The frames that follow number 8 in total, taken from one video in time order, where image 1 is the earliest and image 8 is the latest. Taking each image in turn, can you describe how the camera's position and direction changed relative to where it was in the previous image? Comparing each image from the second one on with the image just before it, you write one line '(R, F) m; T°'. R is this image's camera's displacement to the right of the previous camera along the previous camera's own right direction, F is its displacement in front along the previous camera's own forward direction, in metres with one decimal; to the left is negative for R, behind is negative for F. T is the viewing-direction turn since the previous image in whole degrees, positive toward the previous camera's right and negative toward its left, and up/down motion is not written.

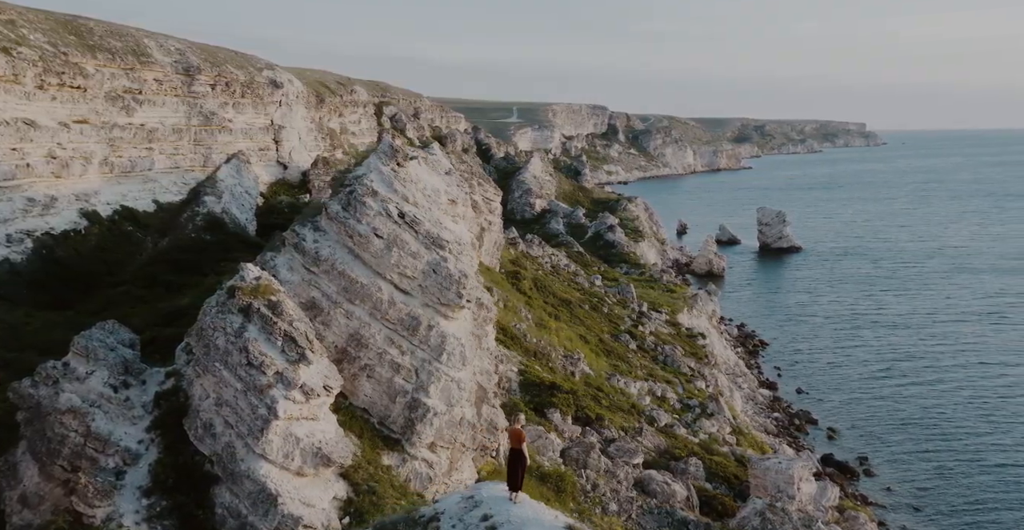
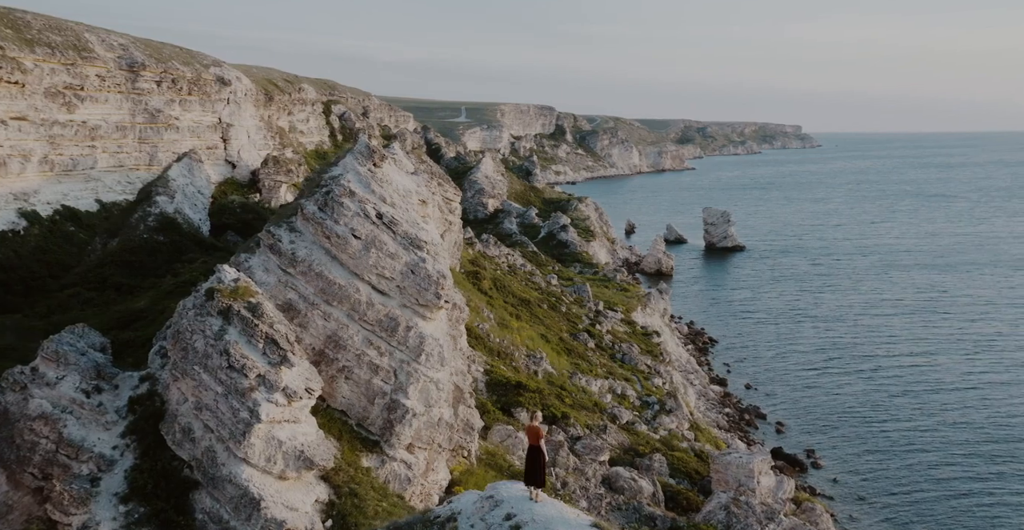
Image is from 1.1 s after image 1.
(-0.8, -0.1) m; +4°
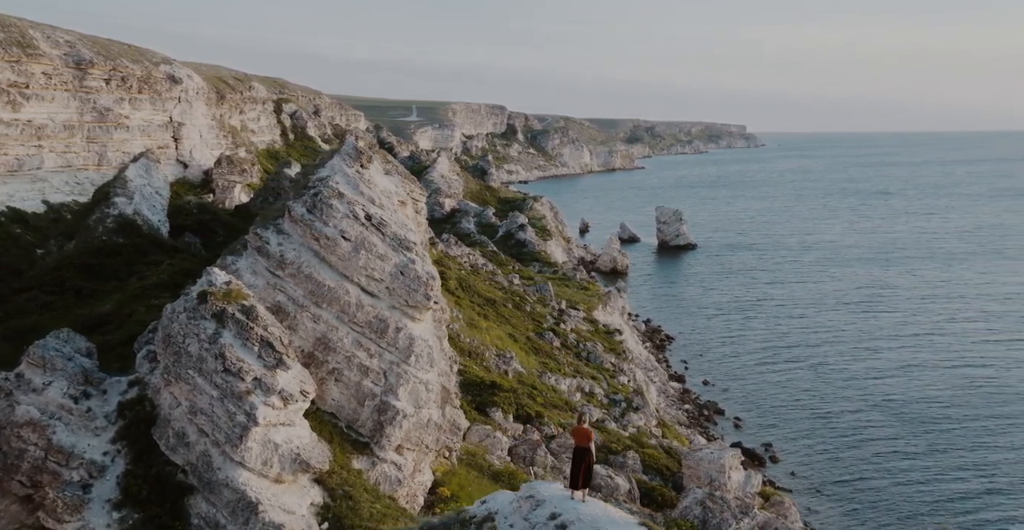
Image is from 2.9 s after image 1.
(-1.0, -0.3) m; +3°
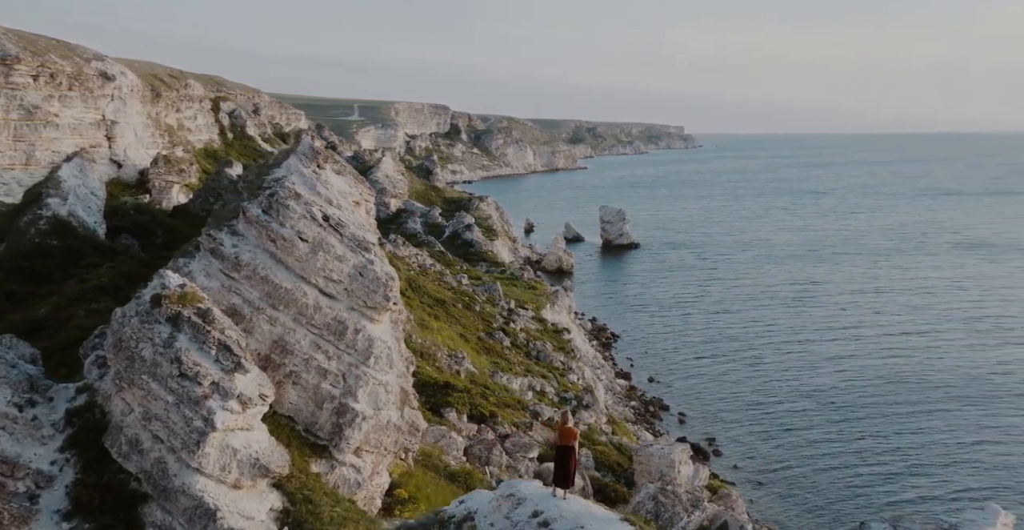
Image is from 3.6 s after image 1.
(-0.4, 0.0) m; +4°
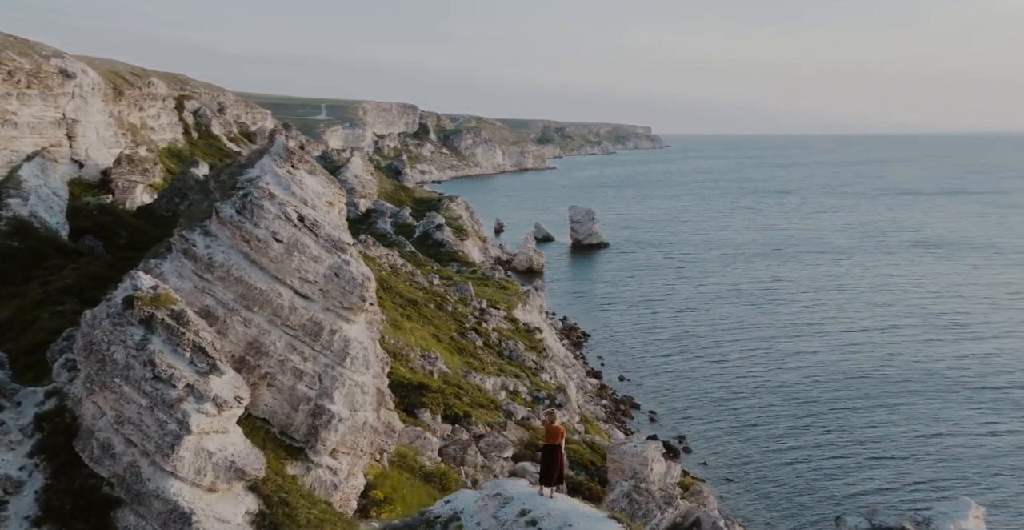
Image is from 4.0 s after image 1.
(-0.2, 0.0) m; +2°
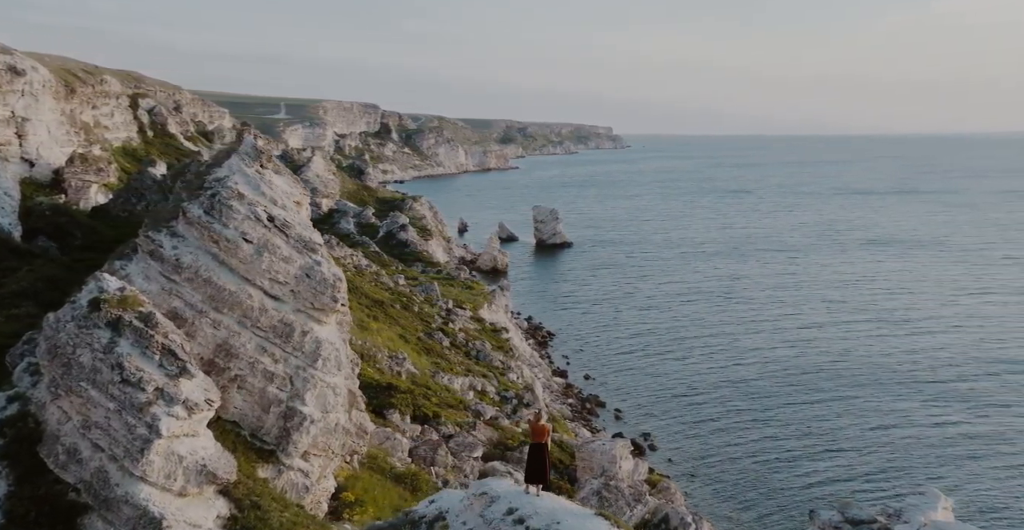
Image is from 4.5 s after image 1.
(-0.3, 0.0) m; +3°
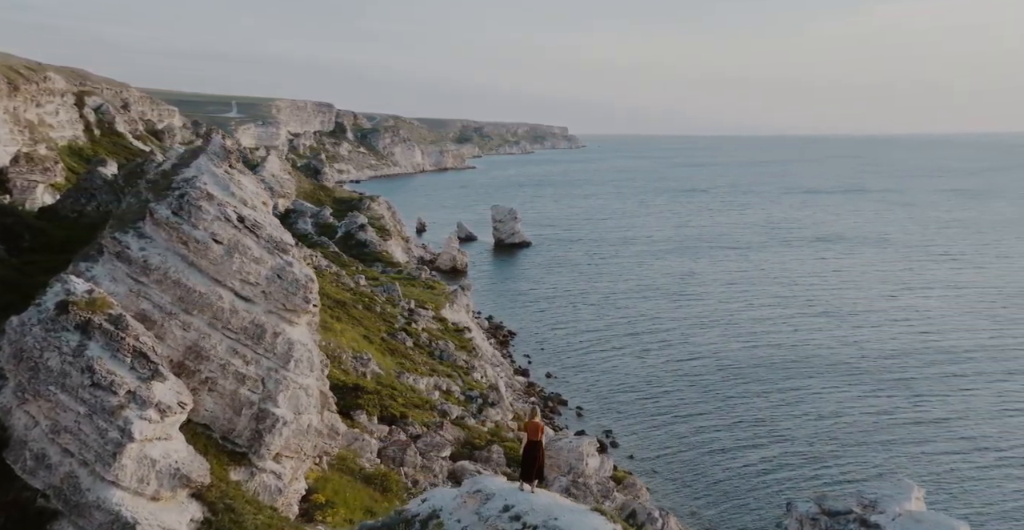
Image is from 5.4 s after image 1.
(-0.4, -0.1) m; +3°
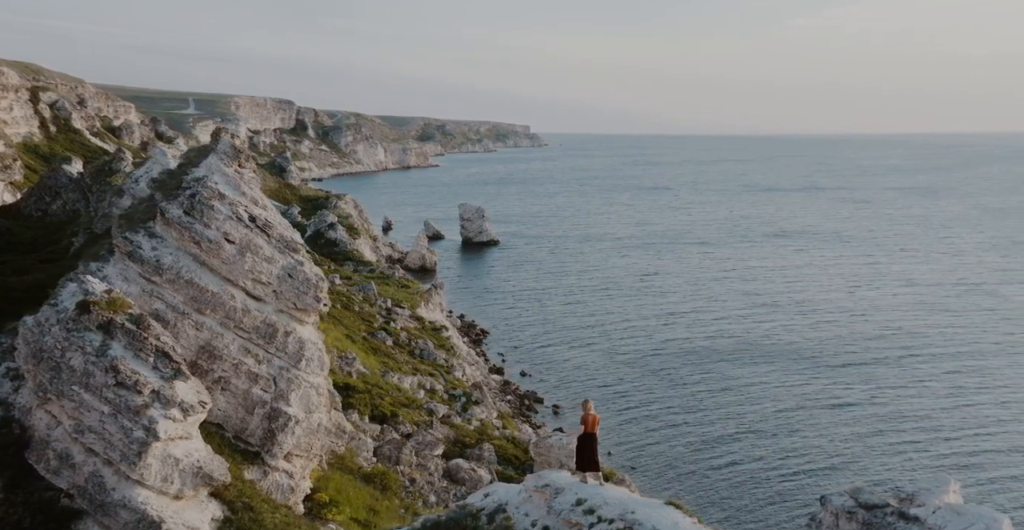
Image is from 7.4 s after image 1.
(-1.3, -0.4) m; +3°
